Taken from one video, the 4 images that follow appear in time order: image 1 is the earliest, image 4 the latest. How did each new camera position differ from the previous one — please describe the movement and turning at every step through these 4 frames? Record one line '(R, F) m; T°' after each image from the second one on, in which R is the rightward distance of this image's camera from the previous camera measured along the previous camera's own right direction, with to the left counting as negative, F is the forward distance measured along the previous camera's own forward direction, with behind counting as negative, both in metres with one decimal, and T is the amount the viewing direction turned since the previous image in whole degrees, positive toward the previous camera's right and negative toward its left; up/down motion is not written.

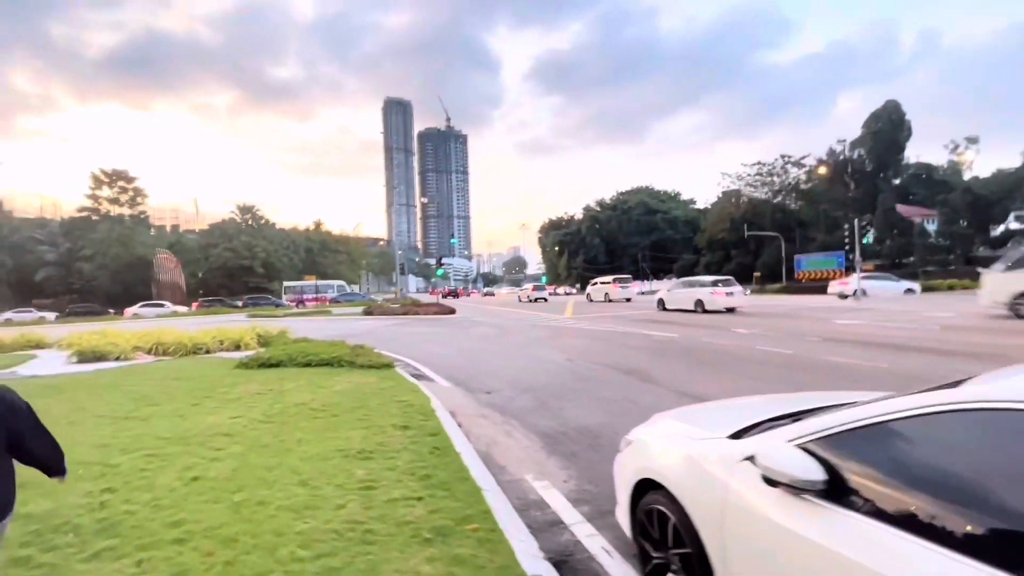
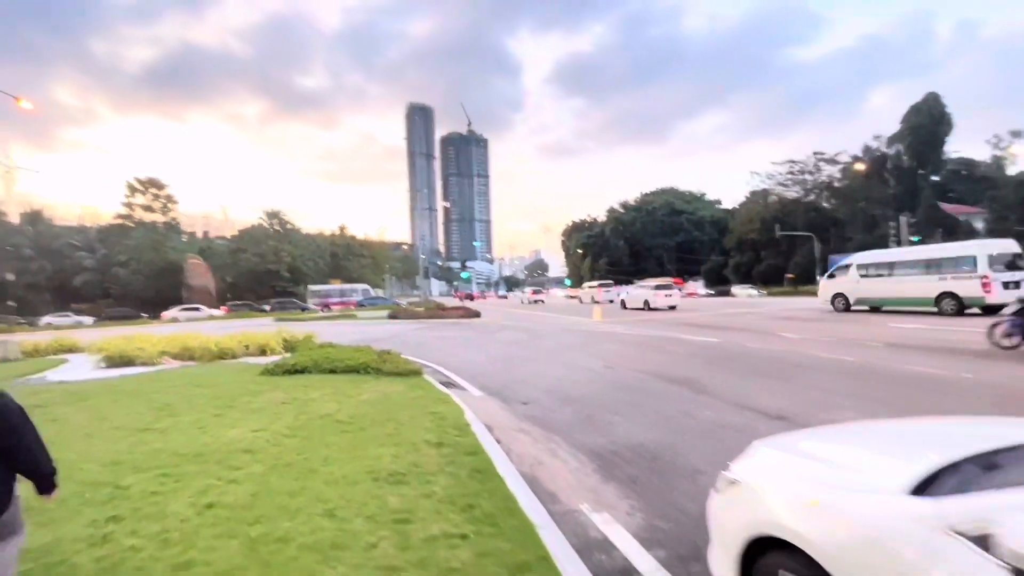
(-0.4, +0.9) m; -3°
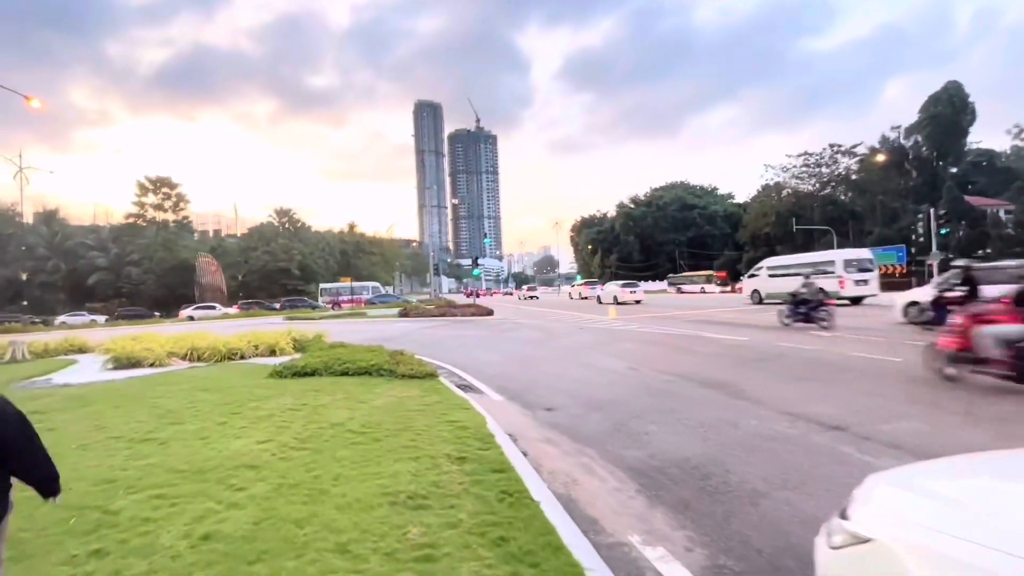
(-0.3, +0.8) m; -1°
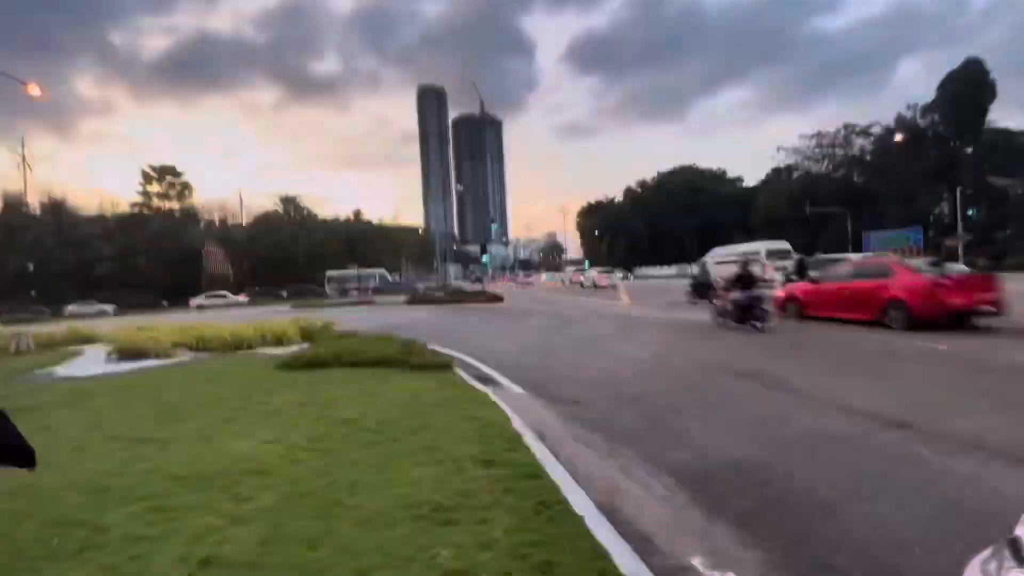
(-0.3, +0.8) m; -1°
